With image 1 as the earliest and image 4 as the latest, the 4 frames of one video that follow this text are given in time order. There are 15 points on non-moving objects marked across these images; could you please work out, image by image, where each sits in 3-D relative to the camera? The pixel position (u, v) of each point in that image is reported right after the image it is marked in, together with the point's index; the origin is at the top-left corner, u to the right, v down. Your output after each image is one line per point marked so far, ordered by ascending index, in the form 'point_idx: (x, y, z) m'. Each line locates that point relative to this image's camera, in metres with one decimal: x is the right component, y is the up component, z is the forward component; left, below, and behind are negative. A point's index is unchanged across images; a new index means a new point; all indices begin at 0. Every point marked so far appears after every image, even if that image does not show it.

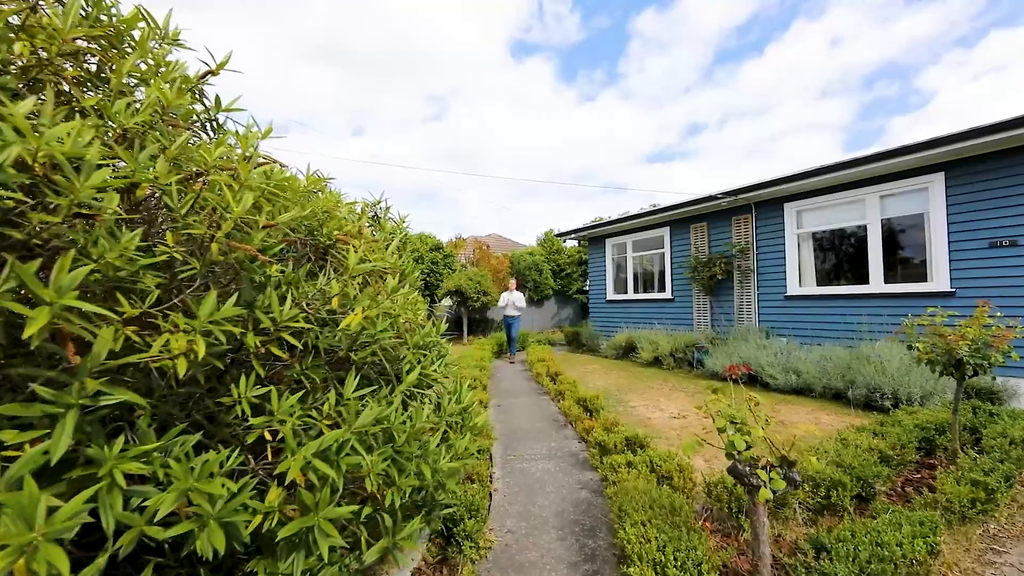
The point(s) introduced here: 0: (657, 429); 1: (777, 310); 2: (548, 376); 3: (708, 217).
0: (+1.5, -1.5, +4.7) m
1: (+4.6, -0.4, +7.7) m
2: (+0.6, -1.4, +7.2) m
3: (+4.0, +1.4, +9.0) m
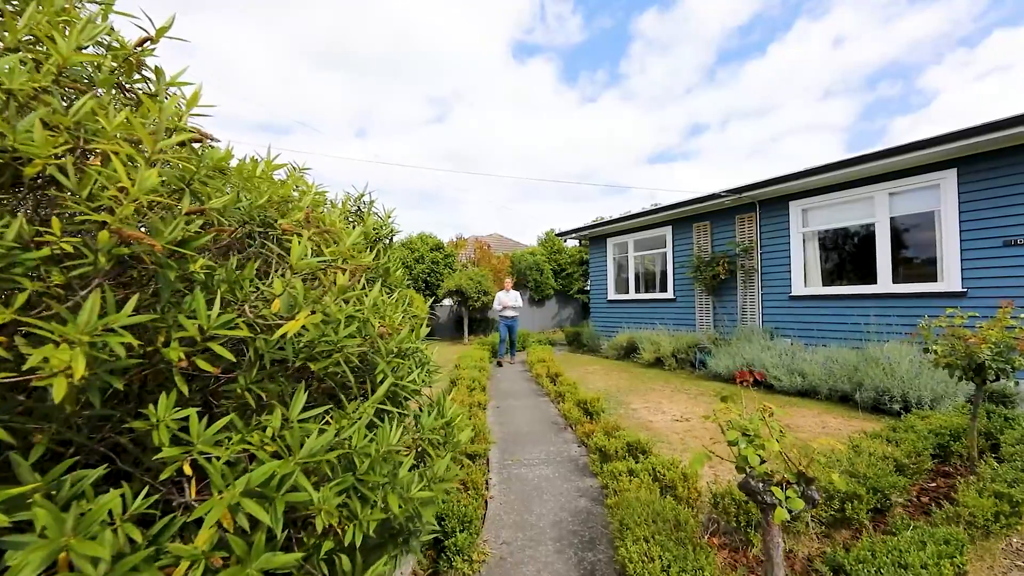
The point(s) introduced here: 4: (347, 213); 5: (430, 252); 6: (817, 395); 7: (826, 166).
0: (+1.5, -1.5, +4.5) m
1: (+4.6, -0.4, +7.6) m
2: (+0.6, -1.4, +7.0) m
3: (+3.9, +1.5, +8.8) m
4: (-0.8, +0.3, +2.0) m
5: (-2.8, +1.2, +15.0) m
6: (+4.1, -1.4, +5.9) m
7: (+4.6, +1.8, +6.5) m
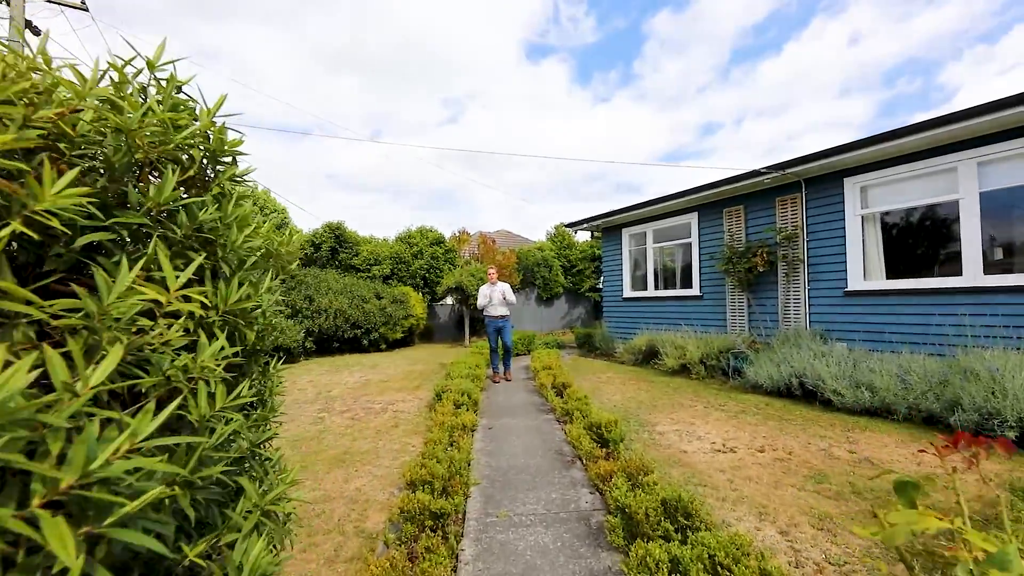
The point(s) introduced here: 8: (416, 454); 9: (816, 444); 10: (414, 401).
0: (+1.4, -1.4, +3.4) m
1: (+4.6, -0.3, +6.3) m
2: (+0.6, -1.3, +5.9) m
3: (+4.0, +1.5, +7.6) m
4: (-0.9, +0.4, +0.9) m
5: (-2.6, +1.3, +14.0) m
6: (+4.0, -1.3, +4.7) m
7: (+4.6, +1.9, +5.3) m
8: (-0.8, -1.4, +3.8) m
9: (+2.8, -1.4, +4.0) m
10: (-1.3, -1.5, +5.9) m
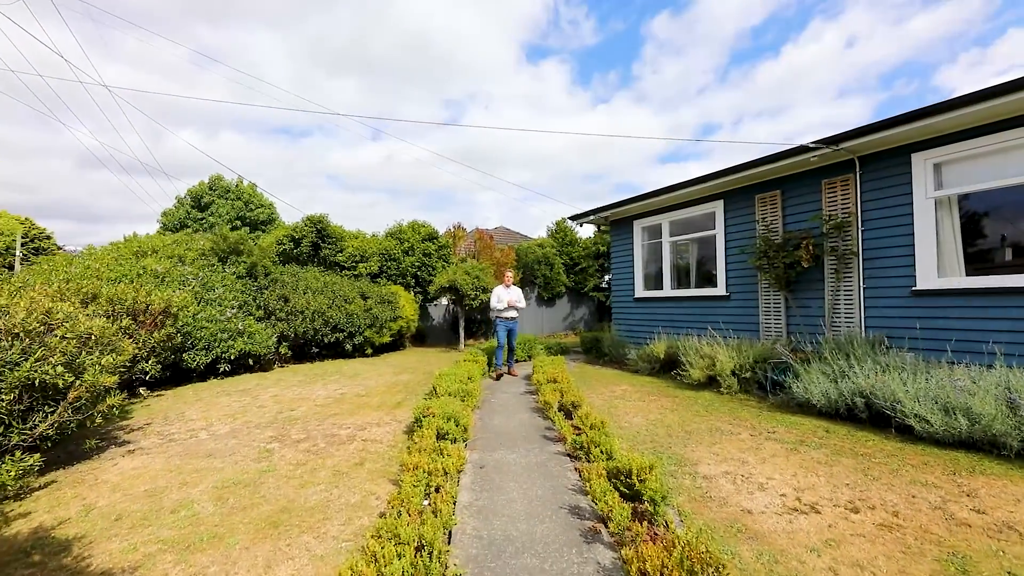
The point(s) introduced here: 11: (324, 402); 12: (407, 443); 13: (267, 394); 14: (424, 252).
0: (+1.4, -1.4, +2.3) m
1: (+4.6, -0.3, +5.3) m
2: (+0.5, -1.3, +4.9) m
3: (+4.0, +1.6, +6.6) m
4: (-0.9, +0.4, -0.1) m
5: (-2.6, +1.3, +12.9) m
6: (+4.0, -1.3, +3.7) m
7: (+4.6, +1.9, +4.2) m
8: (-0.8, -1.4, +2.7) m
9: (+2.7, -1.4, +3.0) m
10: (-1.3, -1.5, +4.8) m
11: (-2.5, -1.5, +6.0) m
12: (-0.9, -1.4, +4.0) m
13: (-3.6, -1.6, +6.5) m
14: (-2.5, +1.0, +12.9) m
